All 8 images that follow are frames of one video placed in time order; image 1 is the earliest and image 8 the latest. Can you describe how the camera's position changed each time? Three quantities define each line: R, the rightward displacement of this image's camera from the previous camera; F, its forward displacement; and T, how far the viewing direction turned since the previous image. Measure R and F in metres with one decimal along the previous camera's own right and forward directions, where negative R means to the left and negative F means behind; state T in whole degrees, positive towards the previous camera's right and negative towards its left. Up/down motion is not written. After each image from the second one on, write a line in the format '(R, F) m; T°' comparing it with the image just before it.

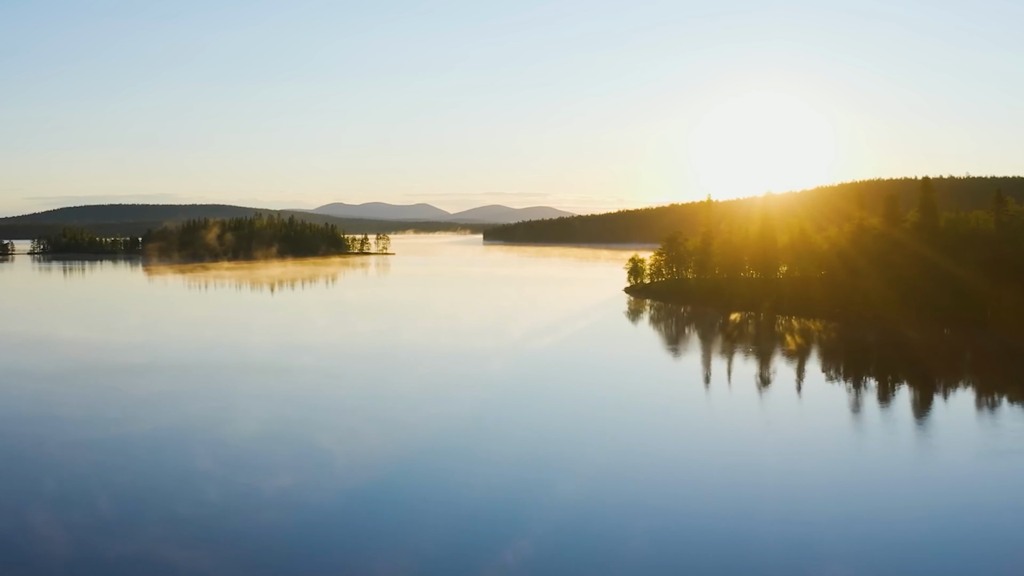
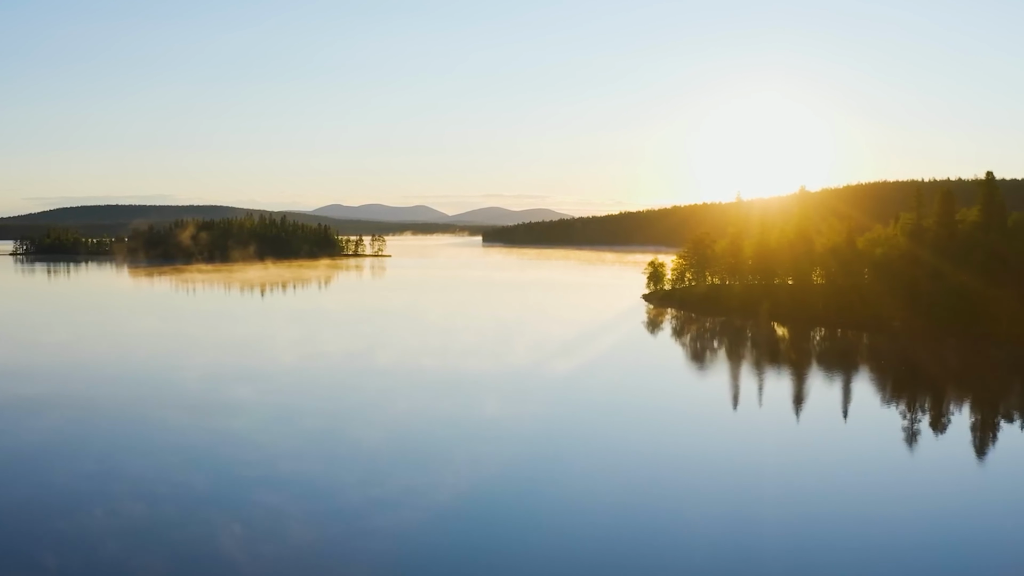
(-0.3, +10.1) m; 0°
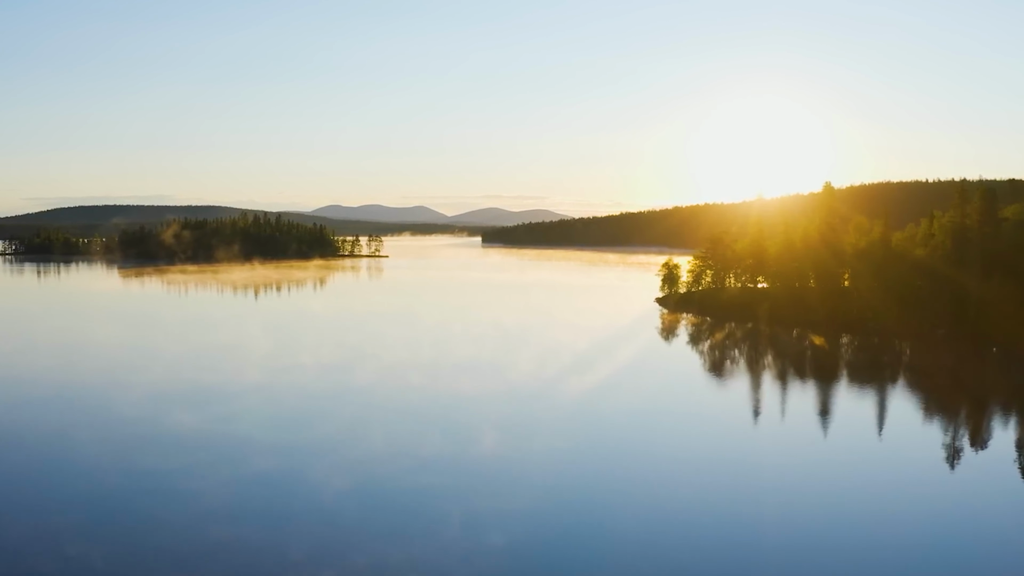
(-0.2, +6.0) m; 0°
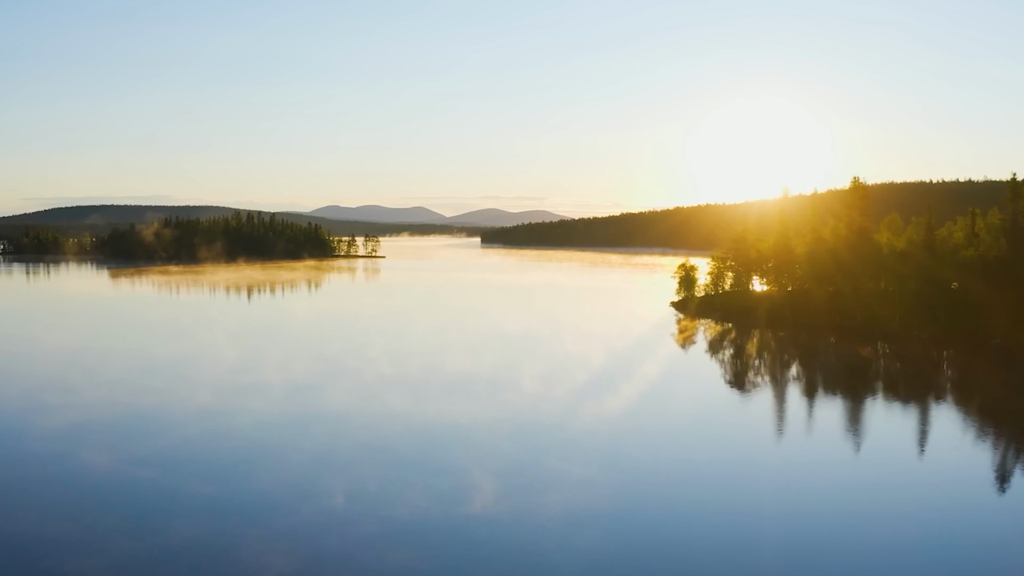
(-0.2, +5.9) m; 0°
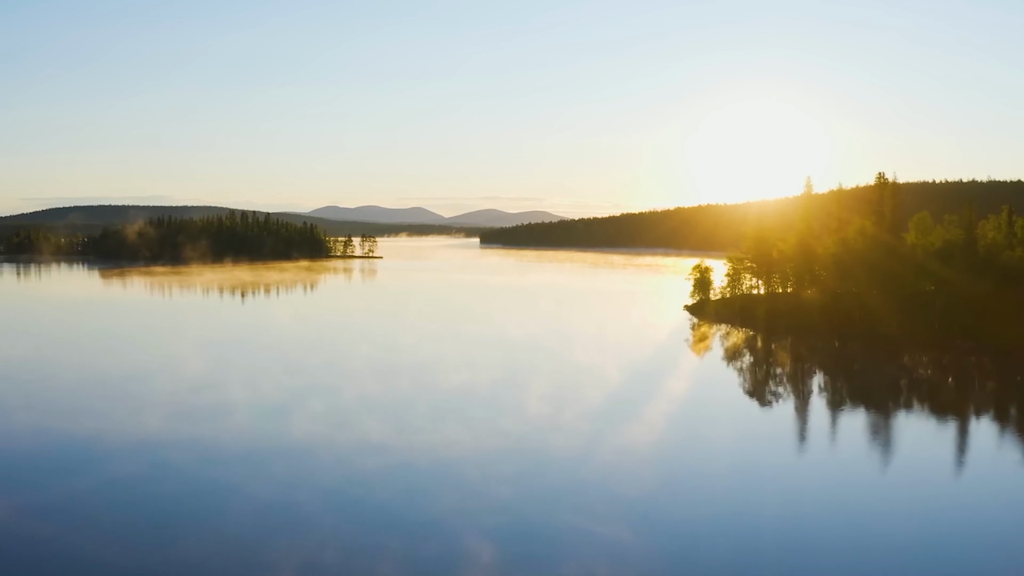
(-0.2, +4.5) m; 0°
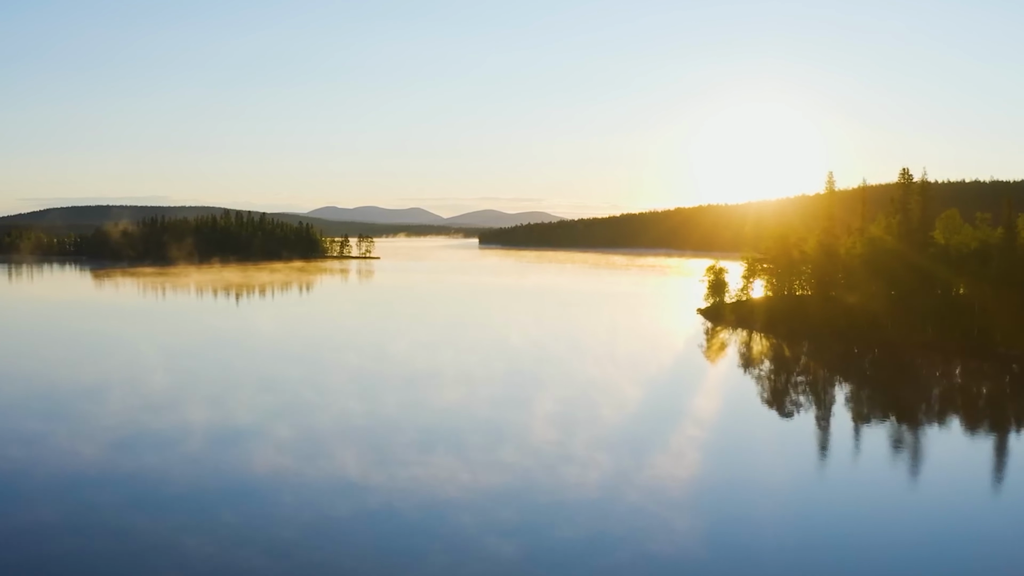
(-0.1, +3.8) m; 0°
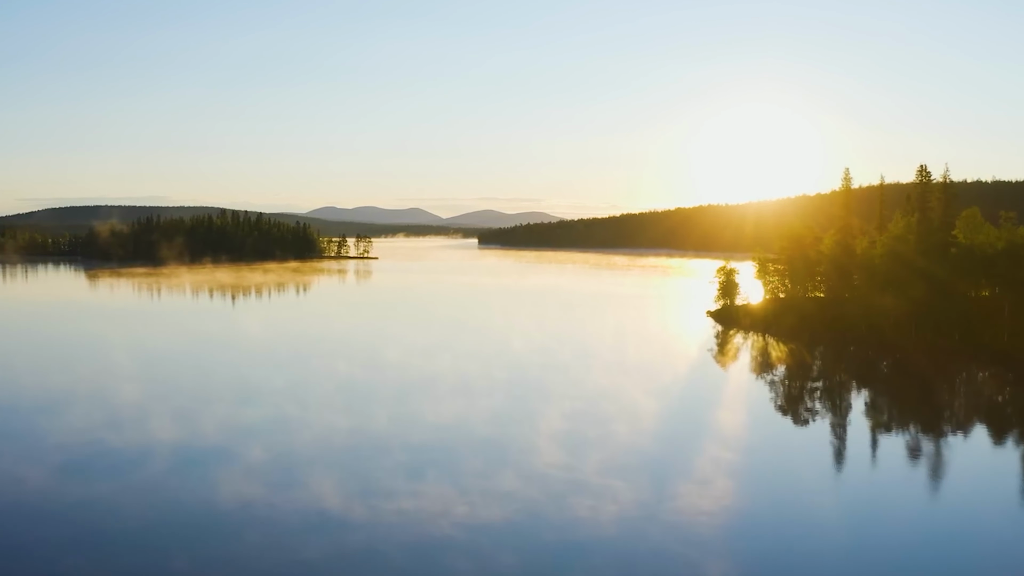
(-0.1, +2.5) m; 0°
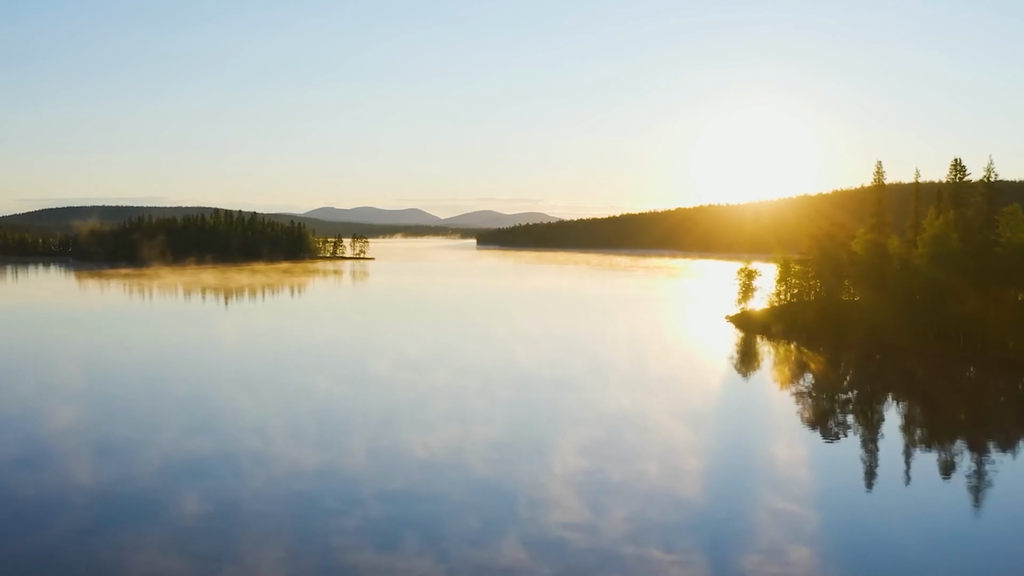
(-0.2, +4.4) m; 0°
